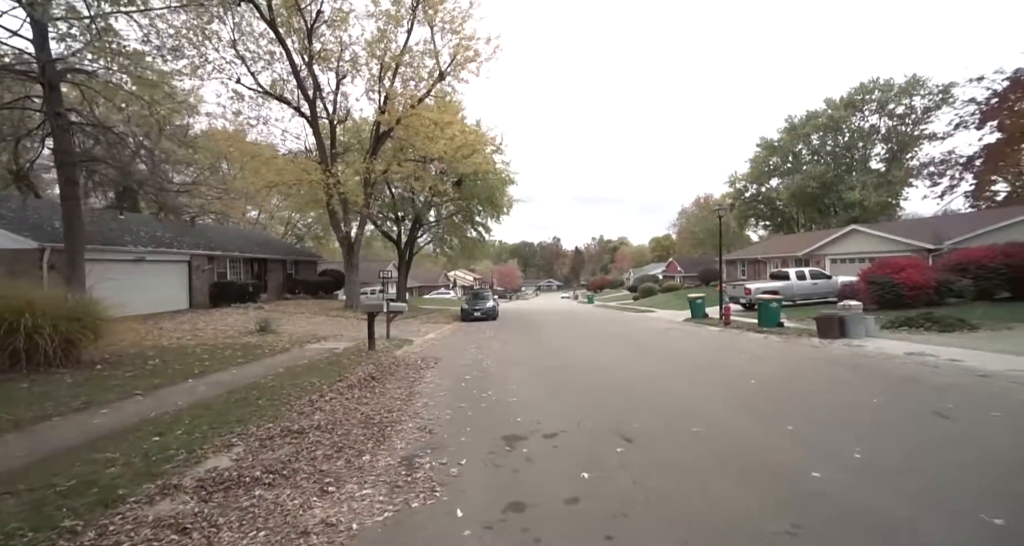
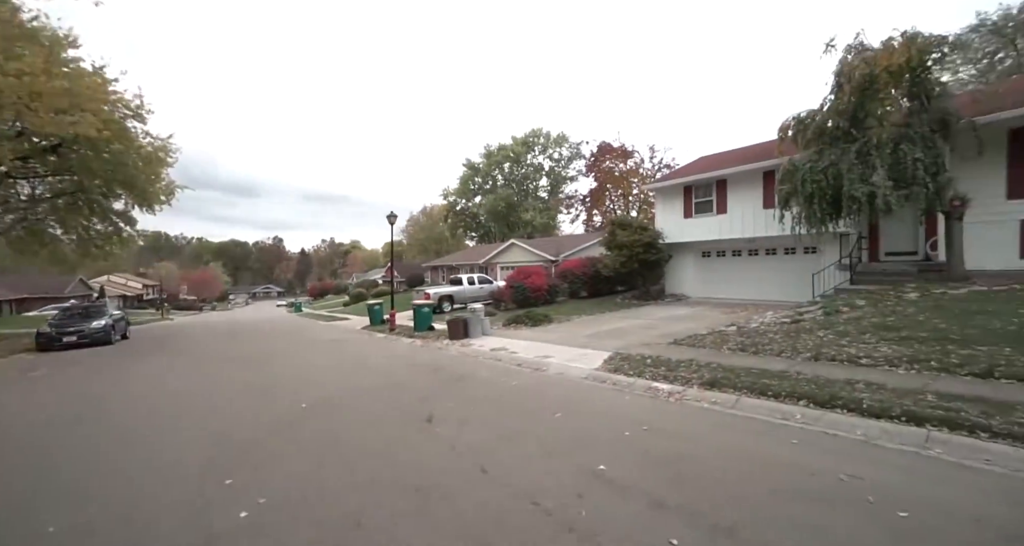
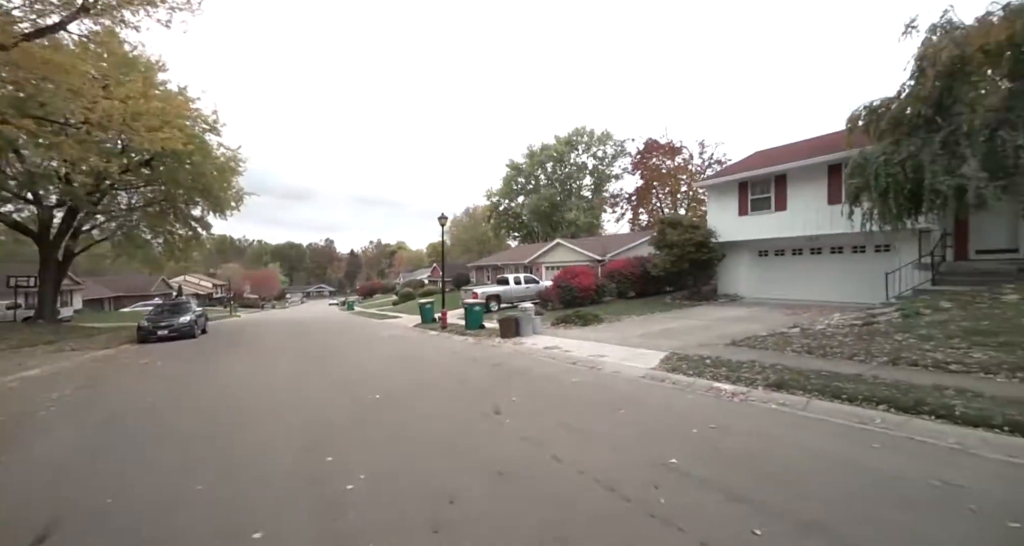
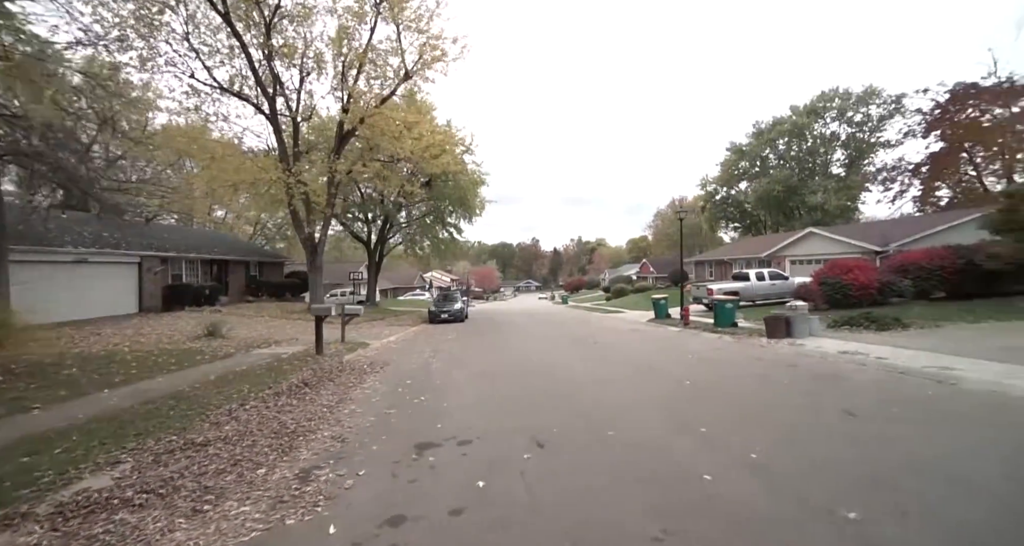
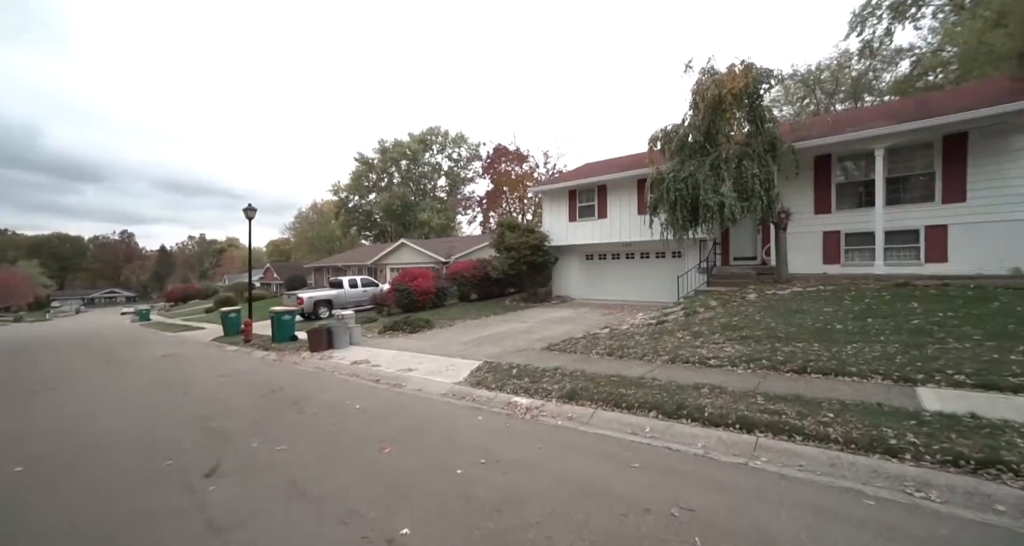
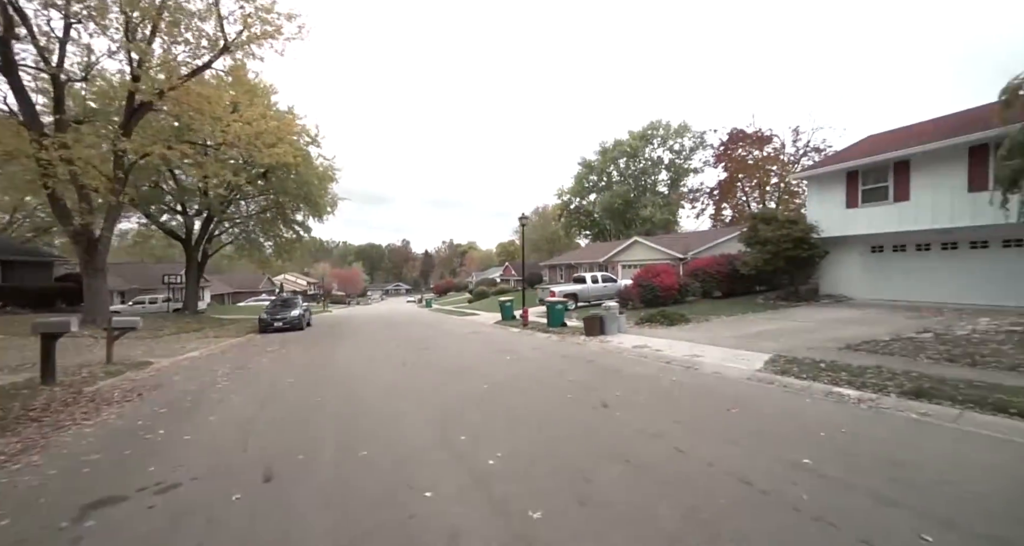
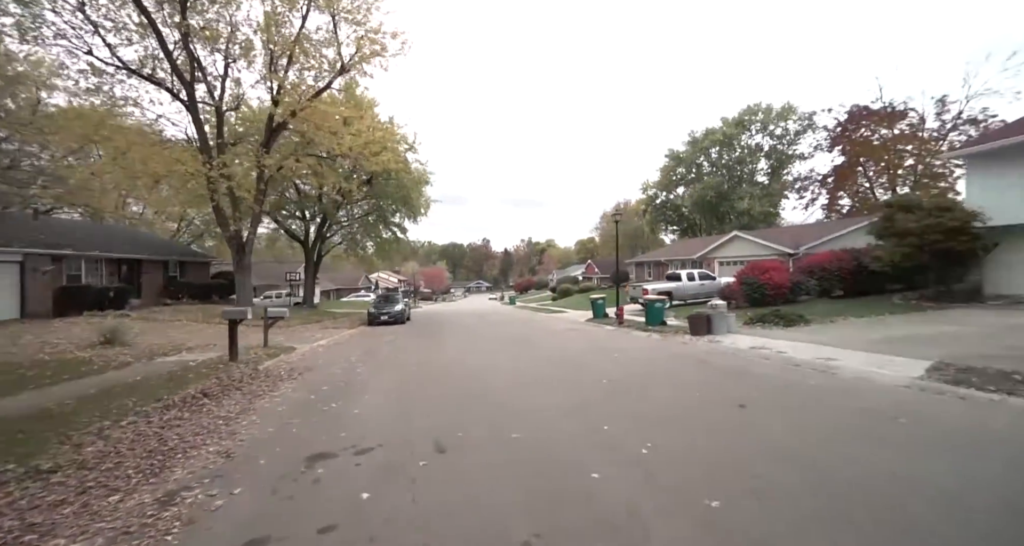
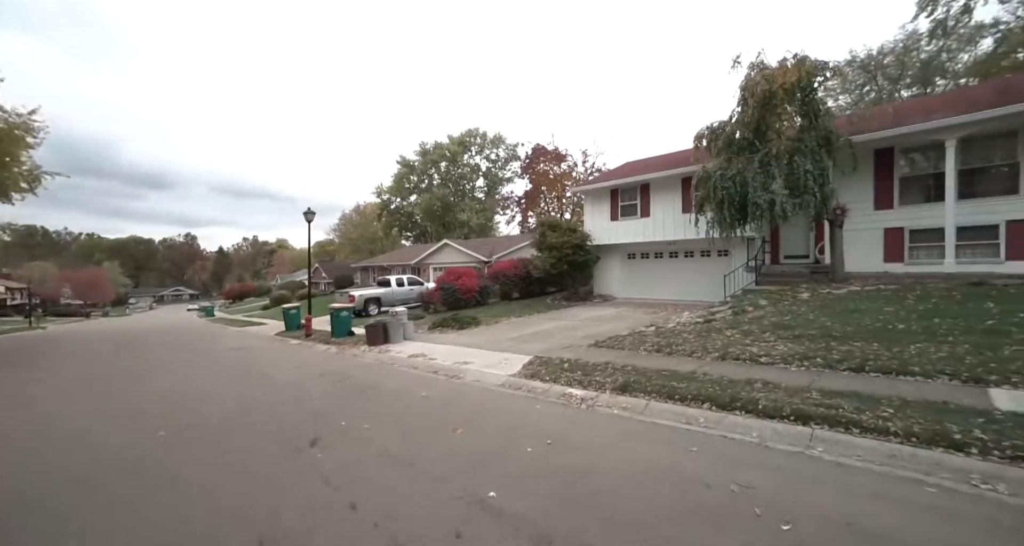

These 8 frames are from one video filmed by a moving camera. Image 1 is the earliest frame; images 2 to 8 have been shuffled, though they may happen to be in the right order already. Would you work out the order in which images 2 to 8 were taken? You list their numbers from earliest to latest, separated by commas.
4, 7, 6, 3, 2, 8, 5
